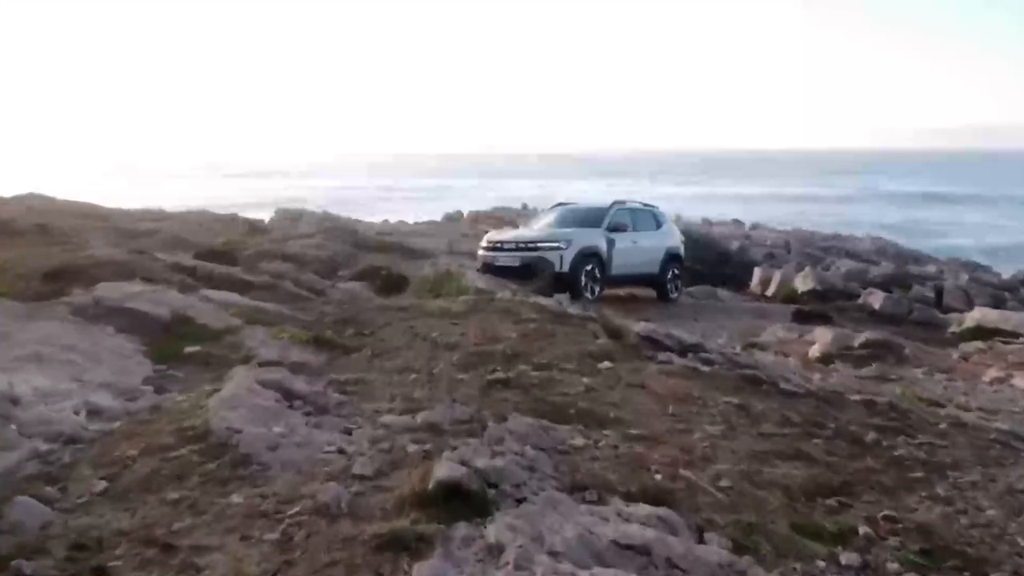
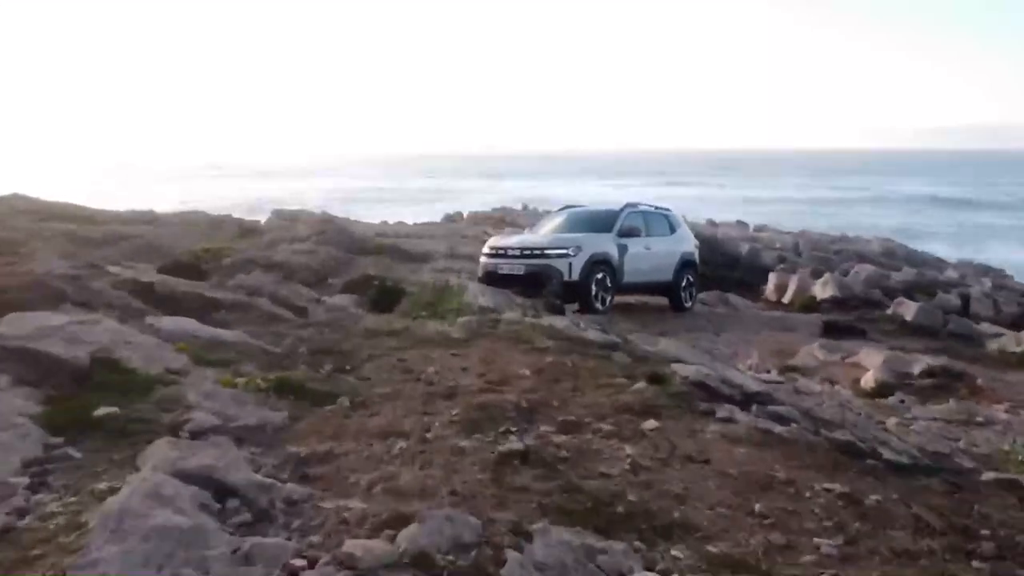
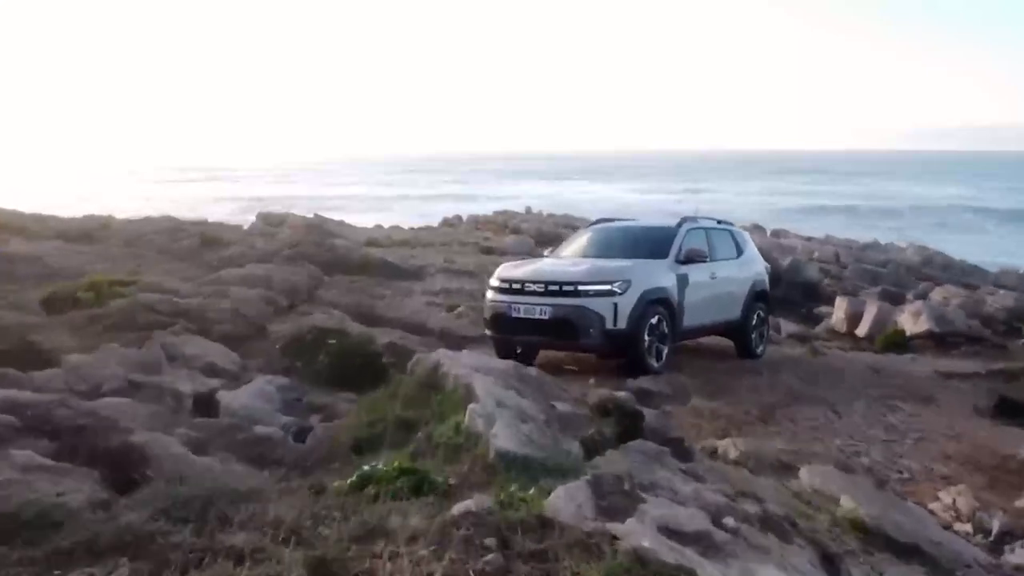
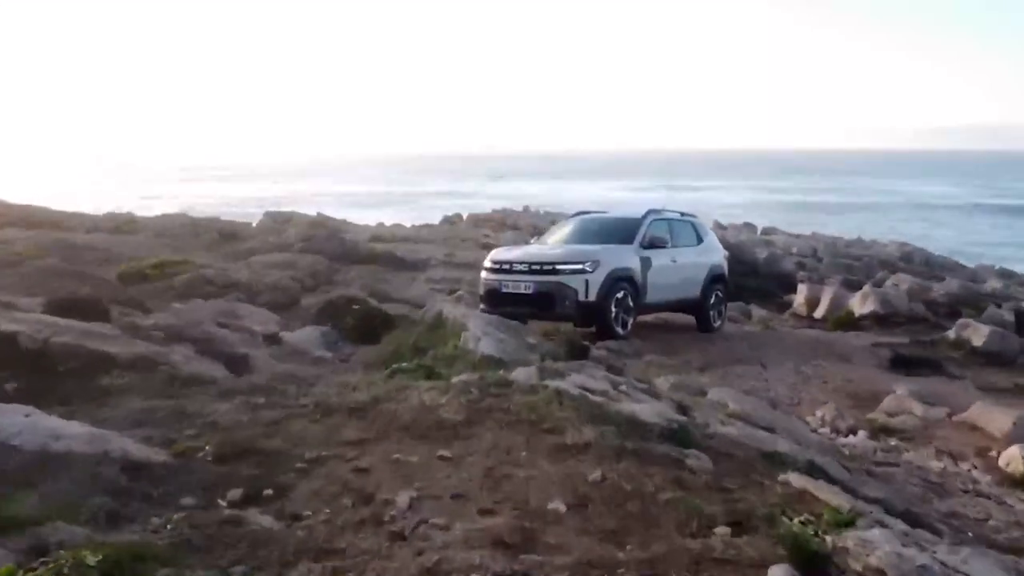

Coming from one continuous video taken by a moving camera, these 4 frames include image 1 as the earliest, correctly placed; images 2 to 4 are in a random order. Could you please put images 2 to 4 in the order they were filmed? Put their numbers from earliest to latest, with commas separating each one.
2, 4, 3
